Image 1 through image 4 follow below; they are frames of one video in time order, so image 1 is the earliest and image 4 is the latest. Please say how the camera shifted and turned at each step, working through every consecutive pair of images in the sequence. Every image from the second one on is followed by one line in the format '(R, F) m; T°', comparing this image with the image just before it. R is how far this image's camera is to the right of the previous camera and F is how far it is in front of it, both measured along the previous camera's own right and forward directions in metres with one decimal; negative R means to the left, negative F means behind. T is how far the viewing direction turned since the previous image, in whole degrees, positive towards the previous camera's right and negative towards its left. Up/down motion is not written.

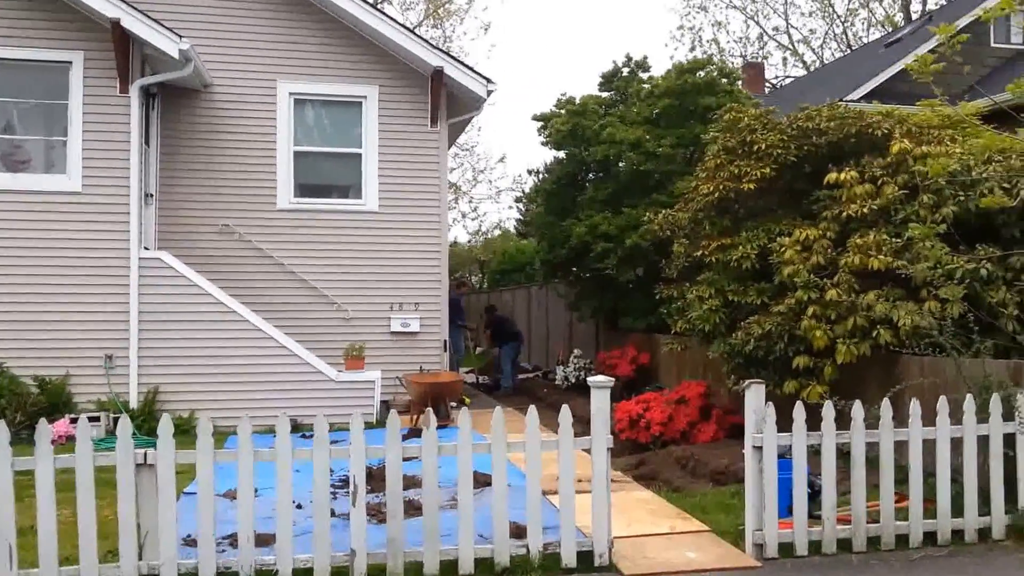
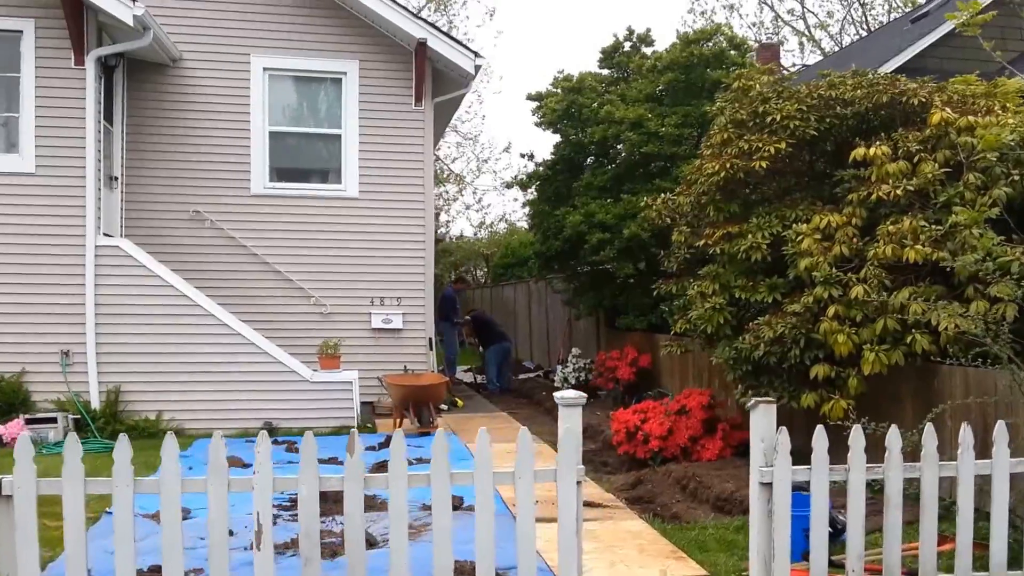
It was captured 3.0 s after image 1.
(+0.3, +1.1) m; -1°
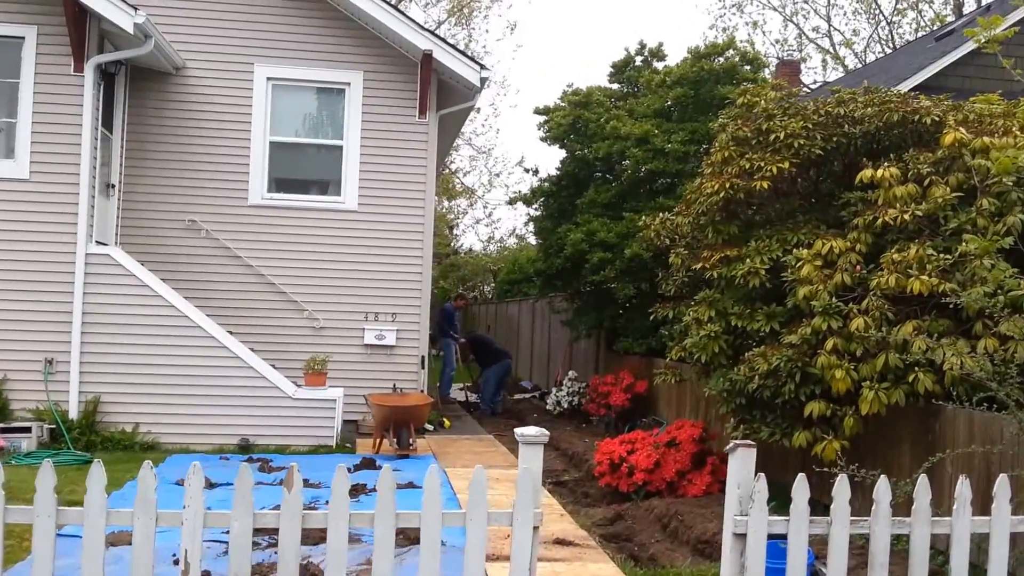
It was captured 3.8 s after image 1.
(+0.3, +0.3) m; -1°
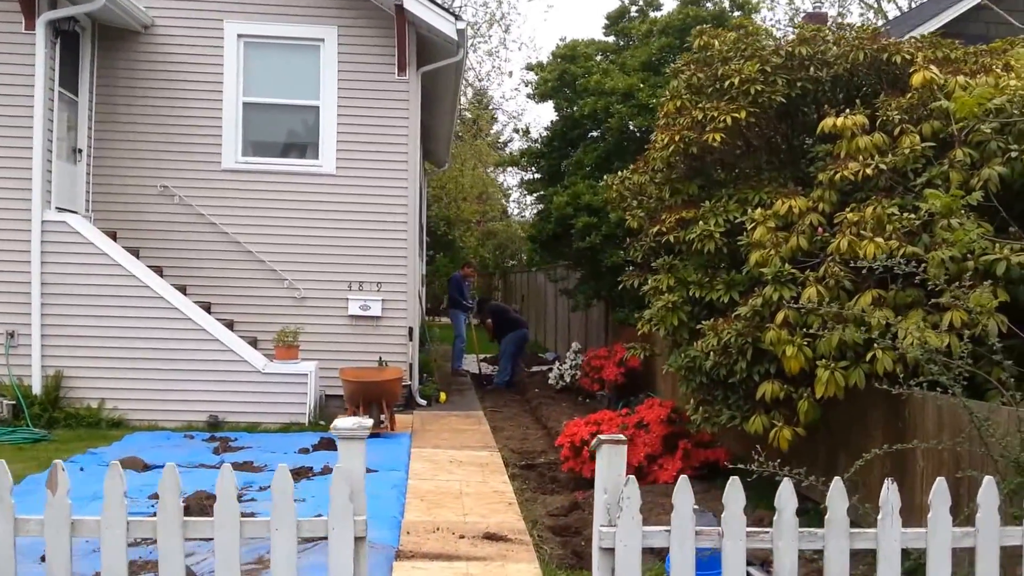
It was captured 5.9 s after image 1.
(+0.9, +0.7) m; -4°
